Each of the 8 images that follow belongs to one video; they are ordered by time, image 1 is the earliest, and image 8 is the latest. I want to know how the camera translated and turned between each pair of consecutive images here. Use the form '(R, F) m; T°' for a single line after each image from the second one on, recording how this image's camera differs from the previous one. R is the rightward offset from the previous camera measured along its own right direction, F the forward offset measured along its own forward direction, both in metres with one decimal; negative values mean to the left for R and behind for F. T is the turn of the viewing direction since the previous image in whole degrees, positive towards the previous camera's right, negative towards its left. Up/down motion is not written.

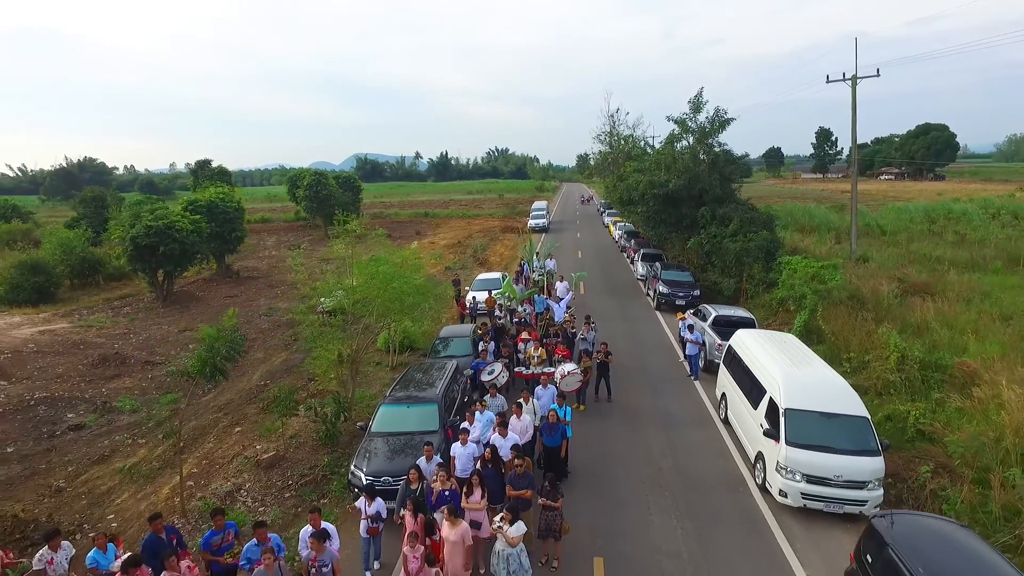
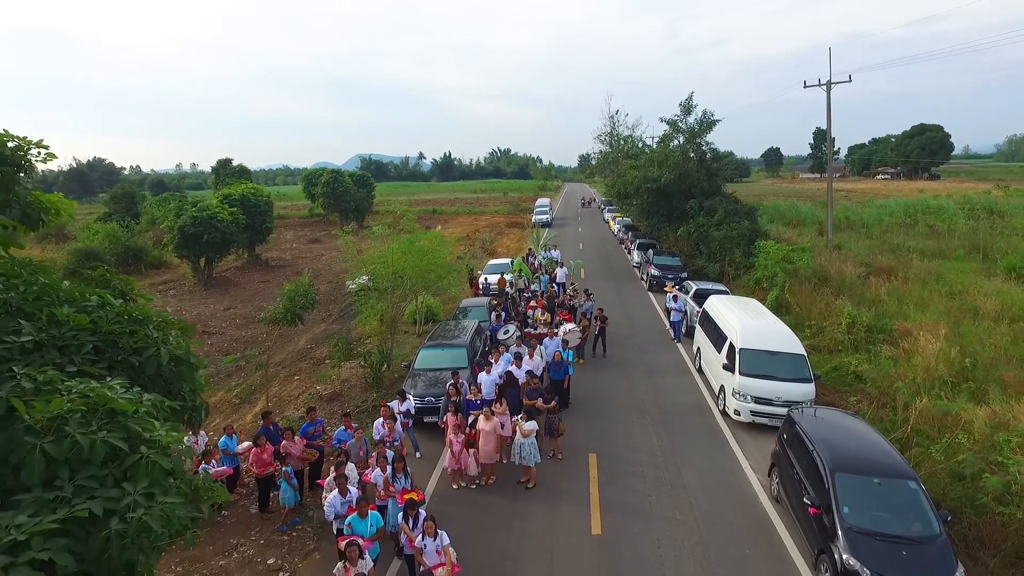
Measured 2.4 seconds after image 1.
(-0.2, -2.5) m; 0°
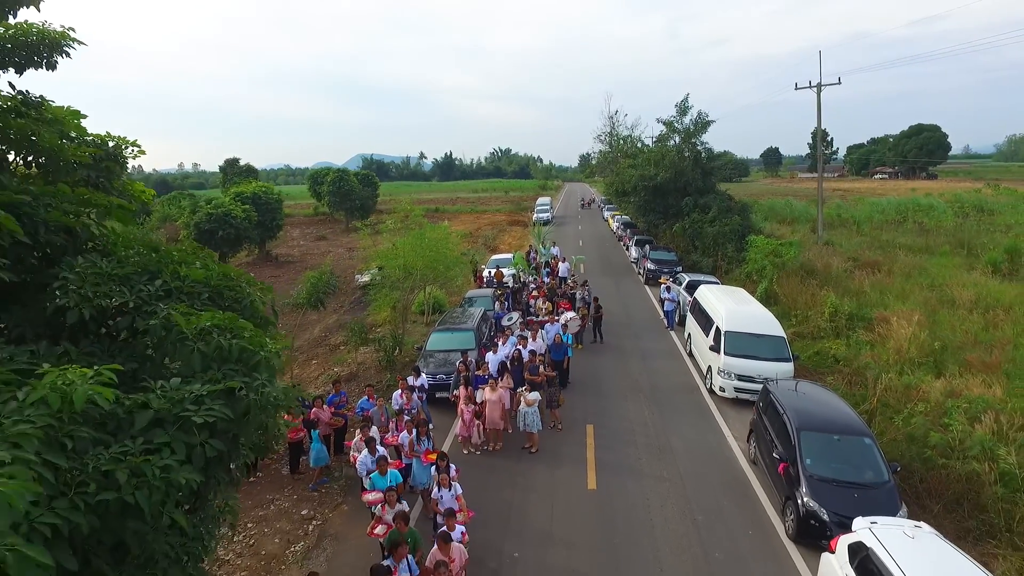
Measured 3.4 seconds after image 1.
(-0.1, -1.0) m; 0°
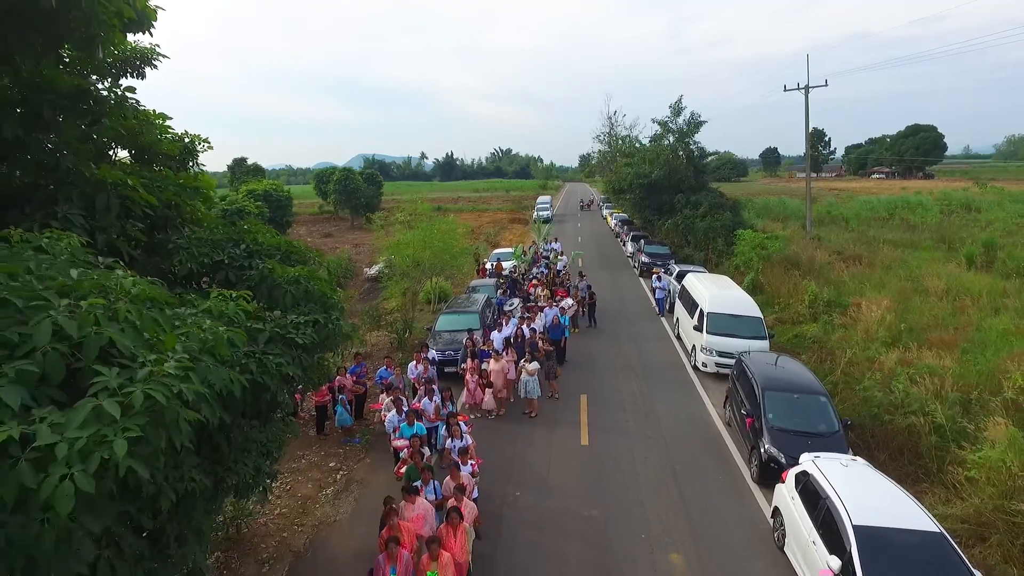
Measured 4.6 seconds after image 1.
(0.0, -1.2) m; 0°
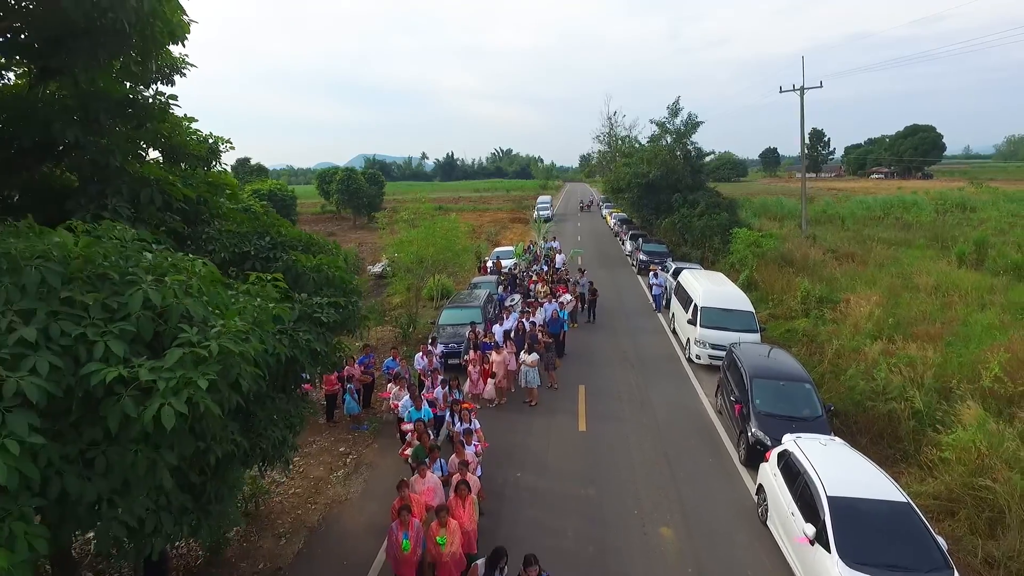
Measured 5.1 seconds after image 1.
(0.0, -0.5) m; 0°
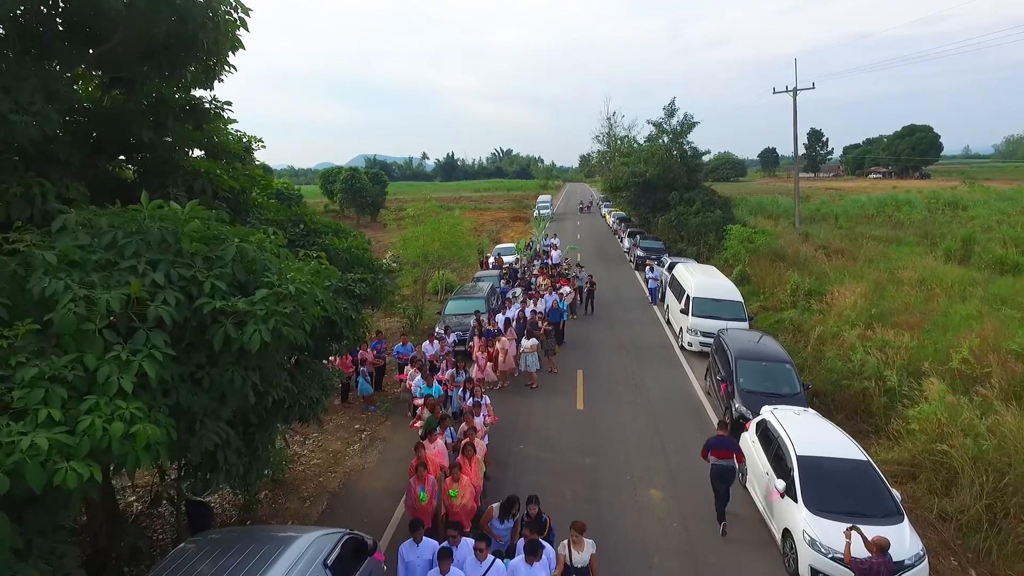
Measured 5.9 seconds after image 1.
(-0.1, -0.8) m; 0°
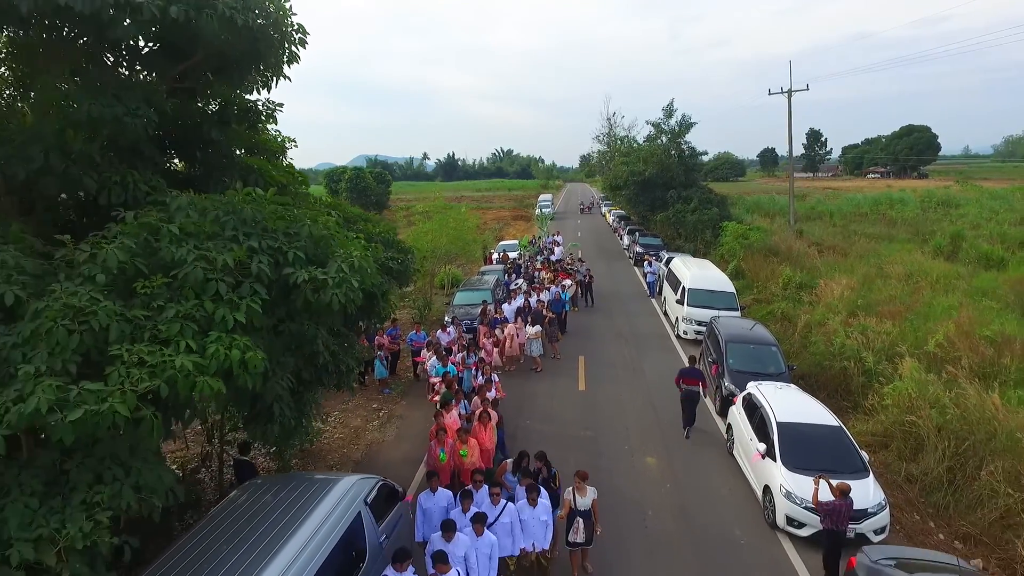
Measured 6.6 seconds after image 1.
(-0.1, -0.9) m; 0°
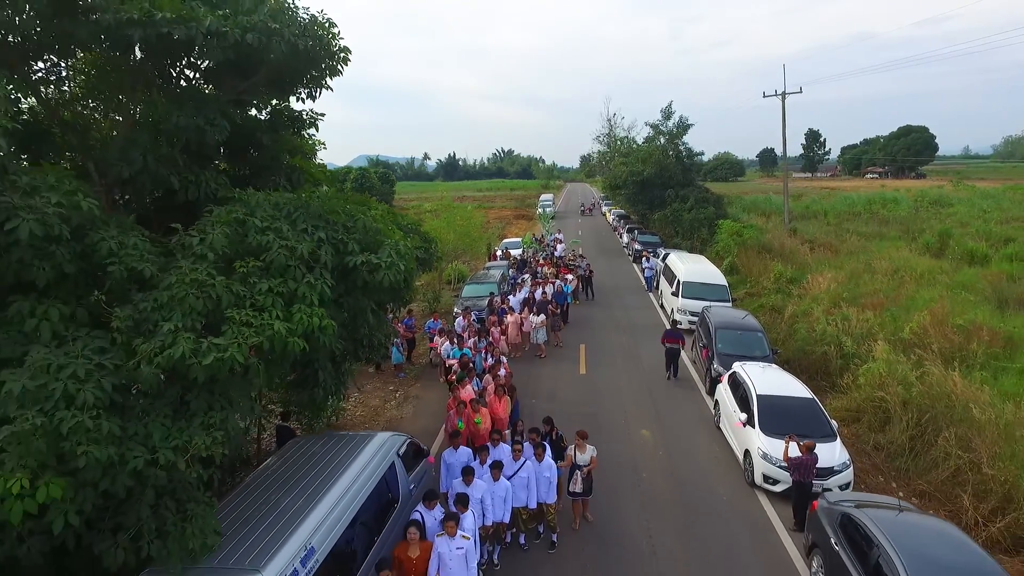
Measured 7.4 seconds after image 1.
(-0.1, -1.0) m; 0°
